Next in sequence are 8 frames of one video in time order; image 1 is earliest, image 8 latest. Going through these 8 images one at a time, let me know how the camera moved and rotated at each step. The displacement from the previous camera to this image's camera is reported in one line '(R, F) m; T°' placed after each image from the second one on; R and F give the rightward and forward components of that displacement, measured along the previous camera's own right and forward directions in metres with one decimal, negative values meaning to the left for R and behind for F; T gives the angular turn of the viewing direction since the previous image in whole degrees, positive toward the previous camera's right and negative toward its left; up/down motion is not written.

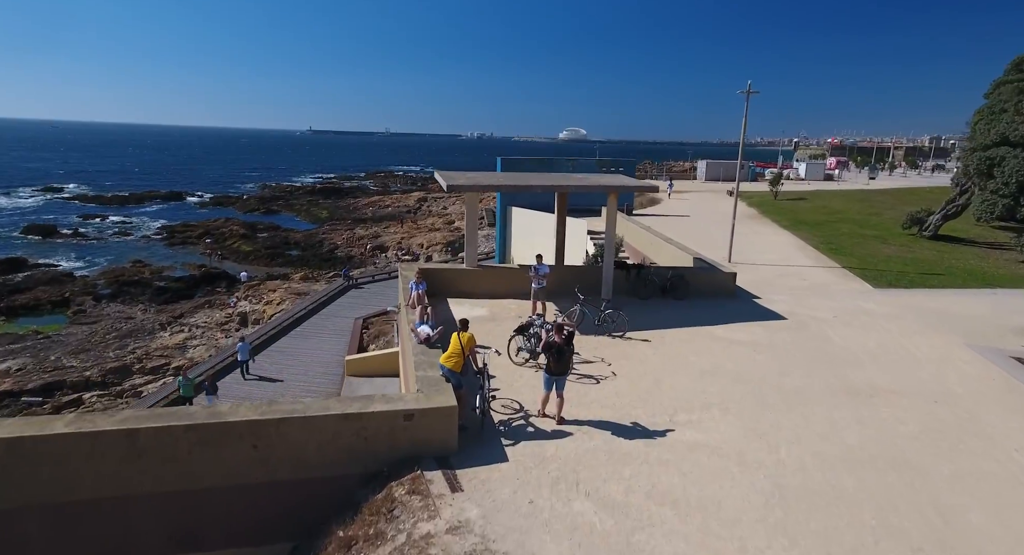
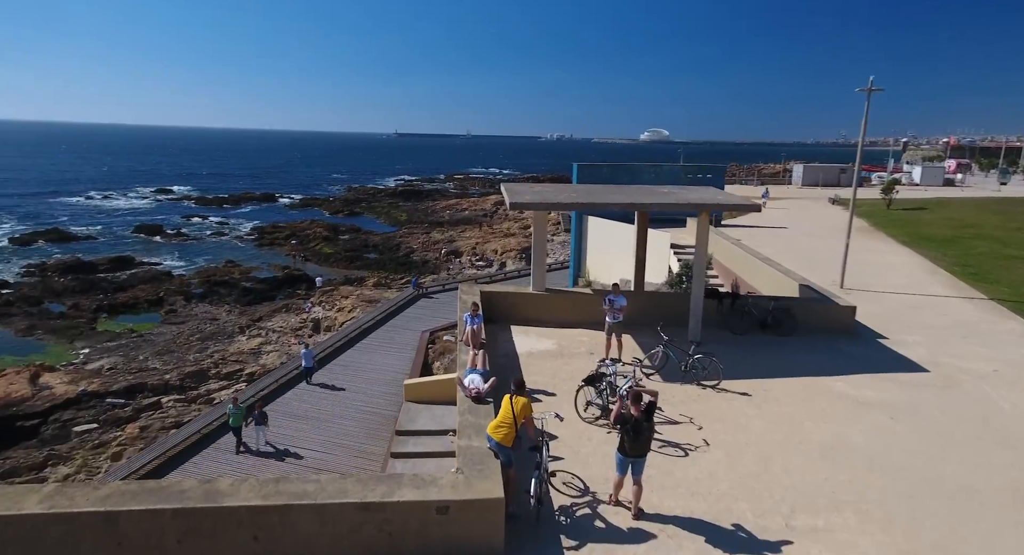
(0.0, +1.3) m; -8°
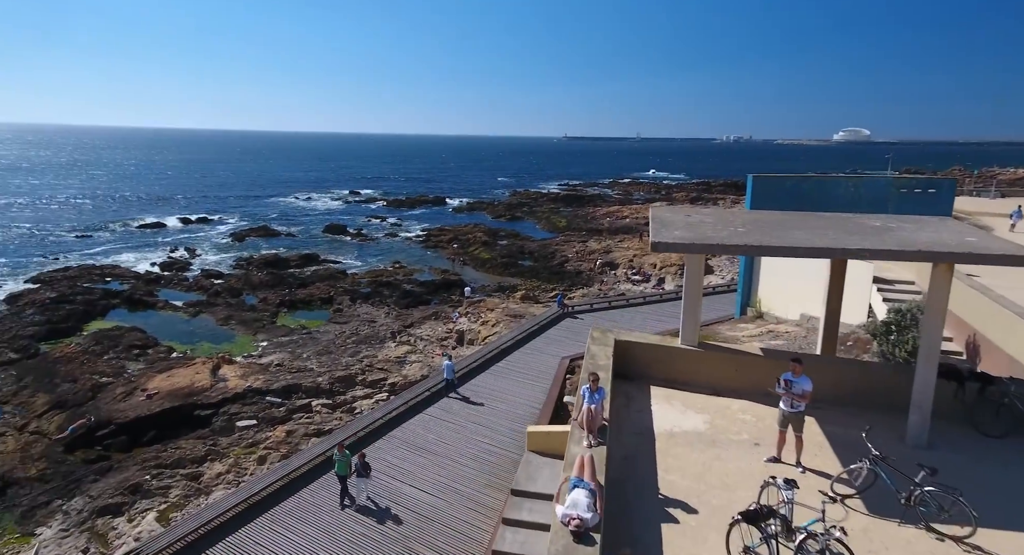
(+0.2, +1.7) m; -17°
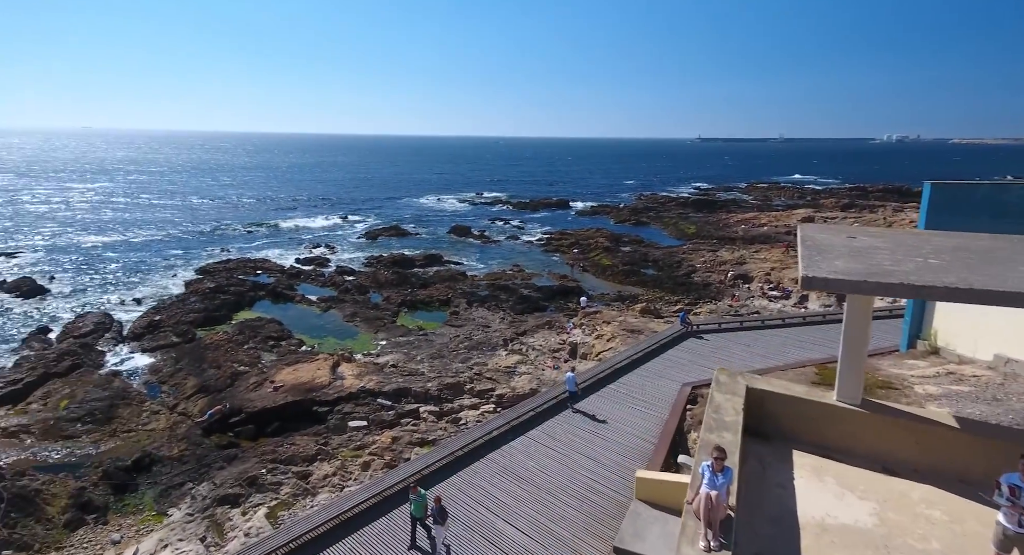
(+0.1, +1.1) m; -13°
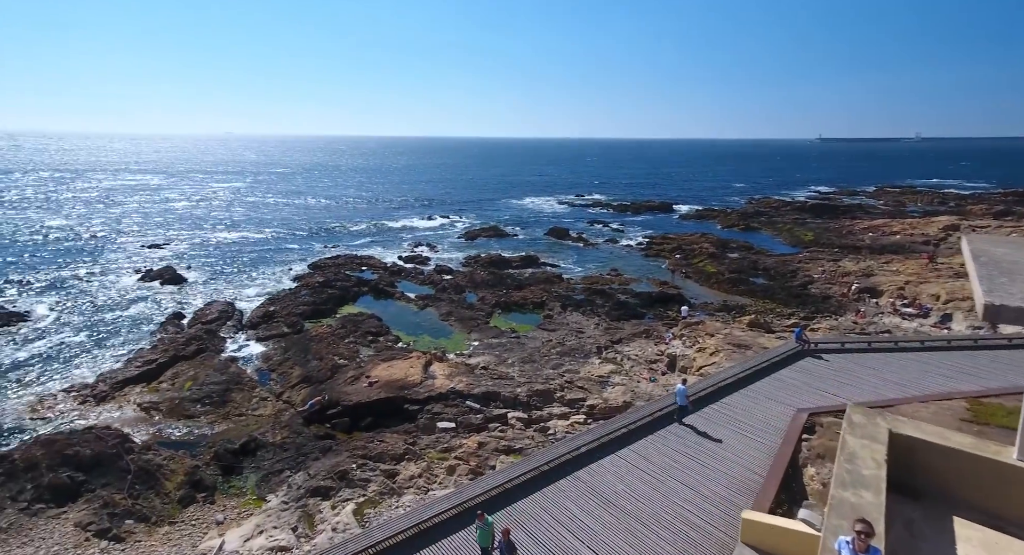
(0.0, +0.6) m; -11°
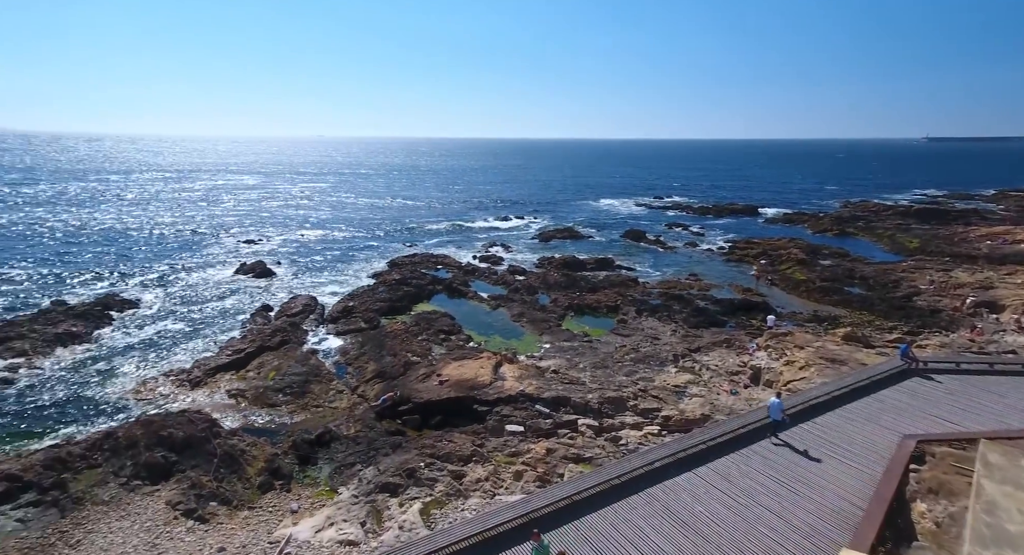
(0.0, +0.4) m; -8°
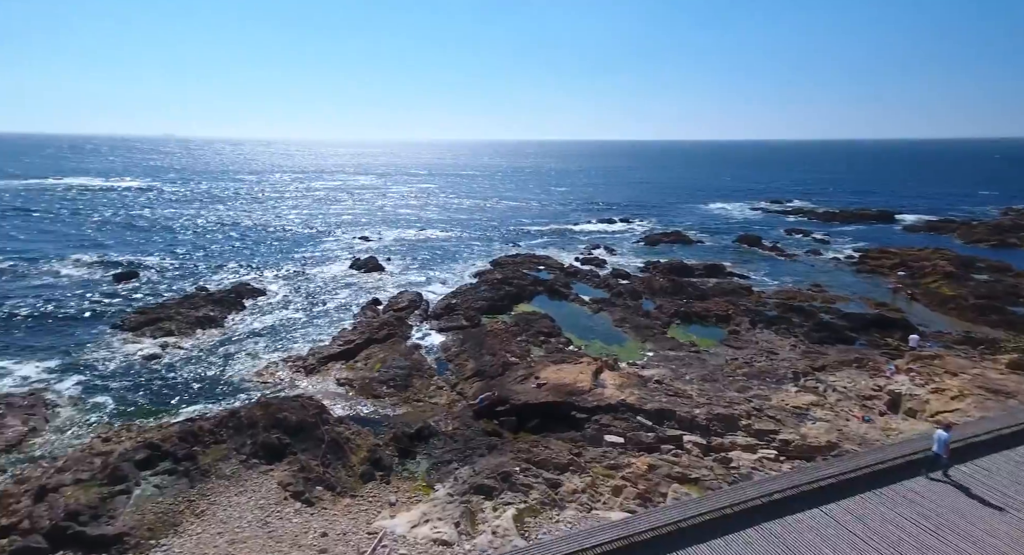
(-0.1, +0.5) m; -11°
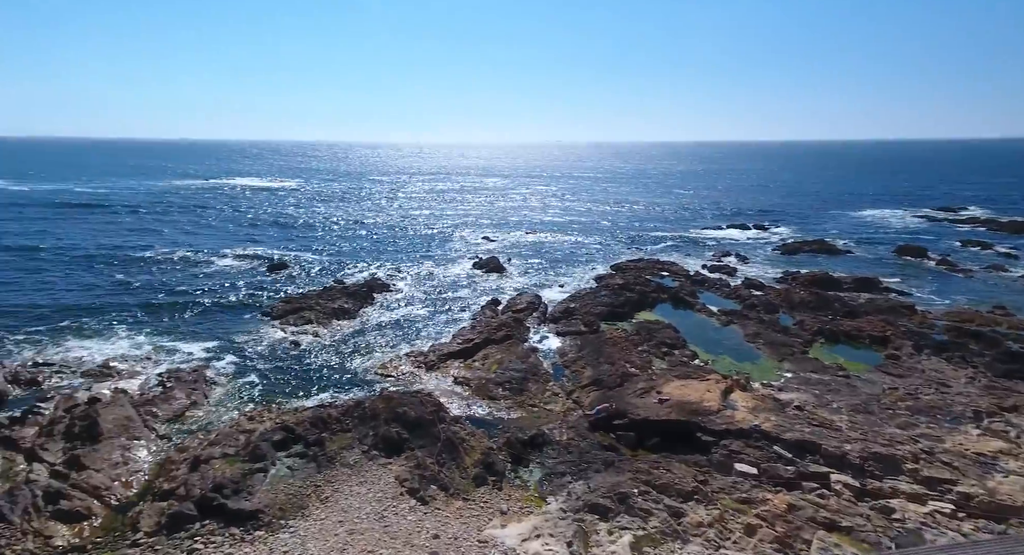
(-0.2, +0.5) m; -13°
